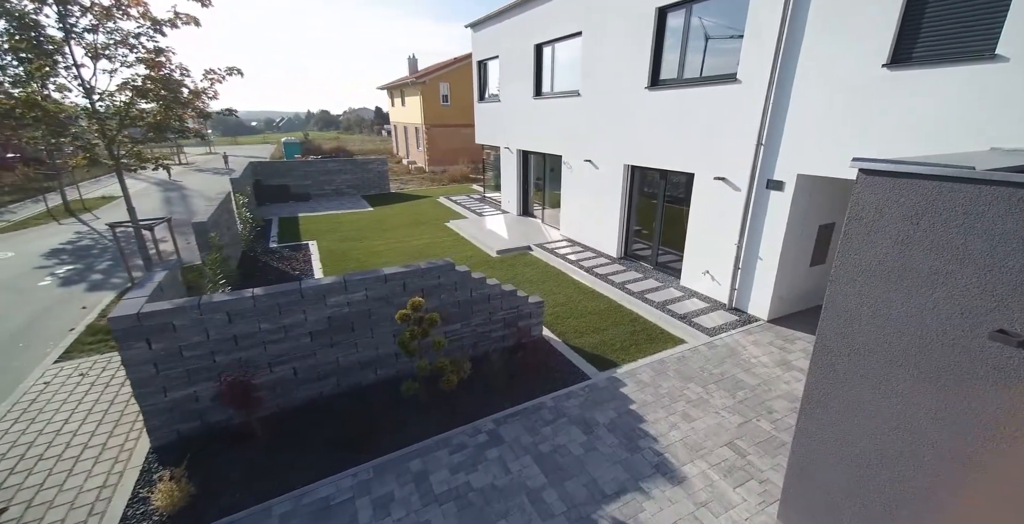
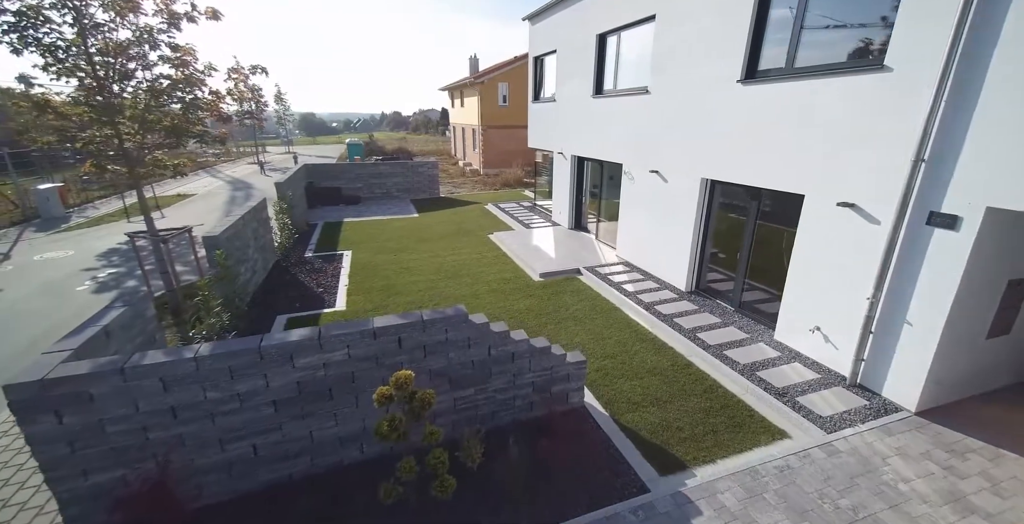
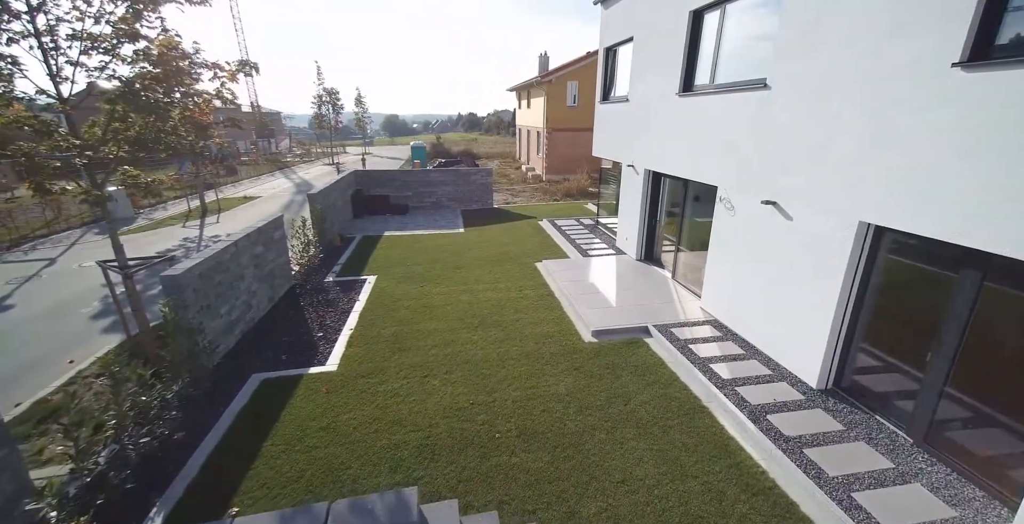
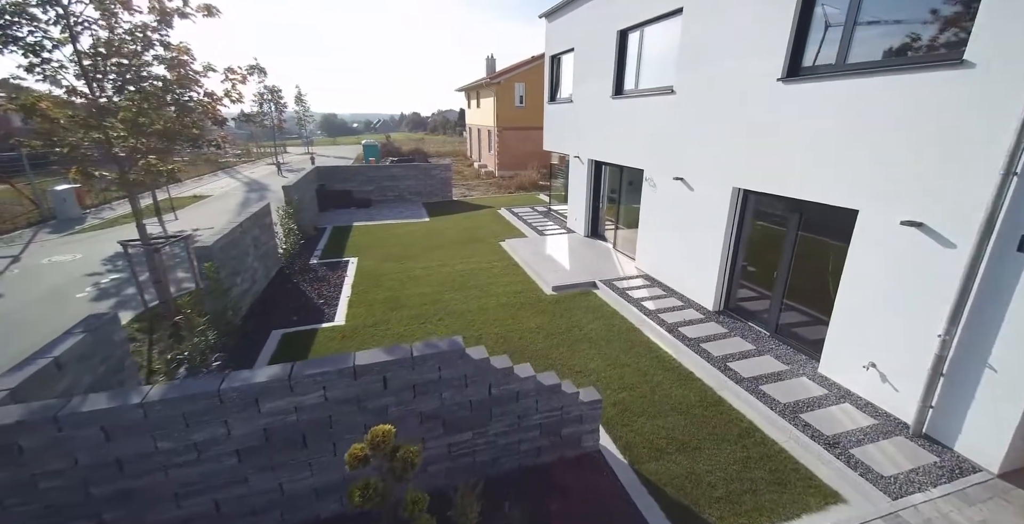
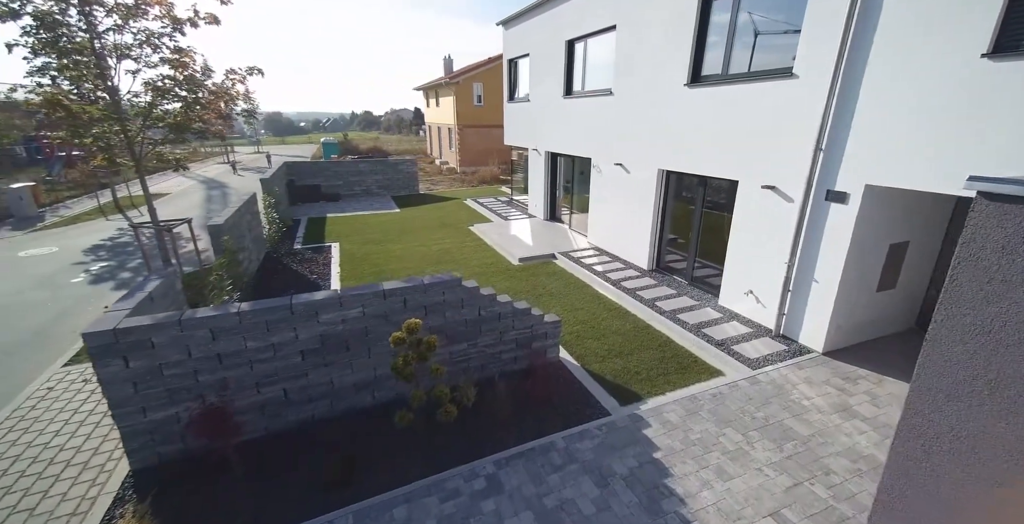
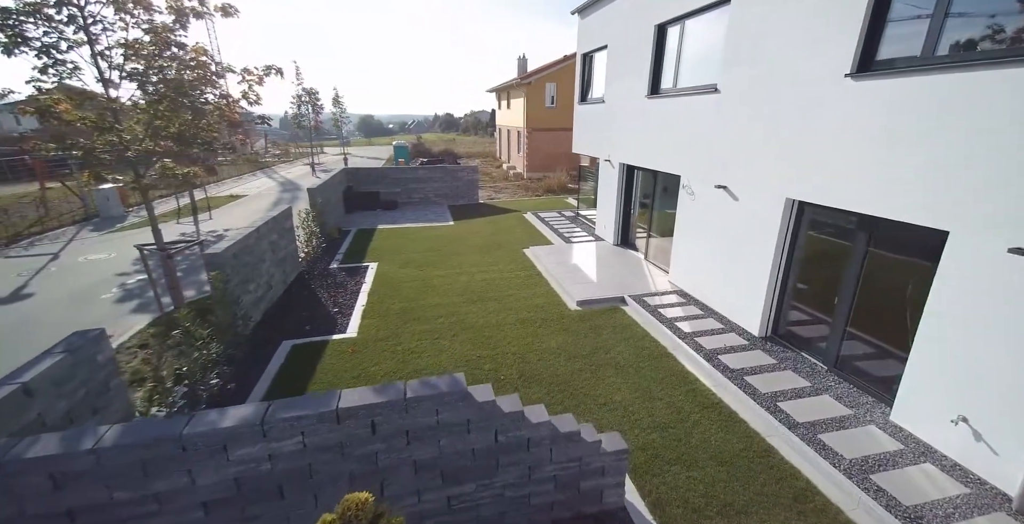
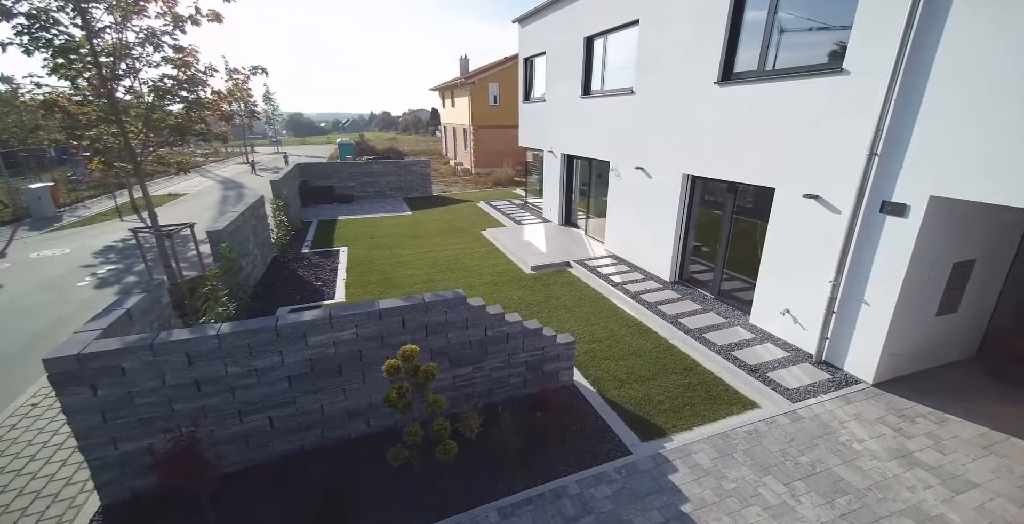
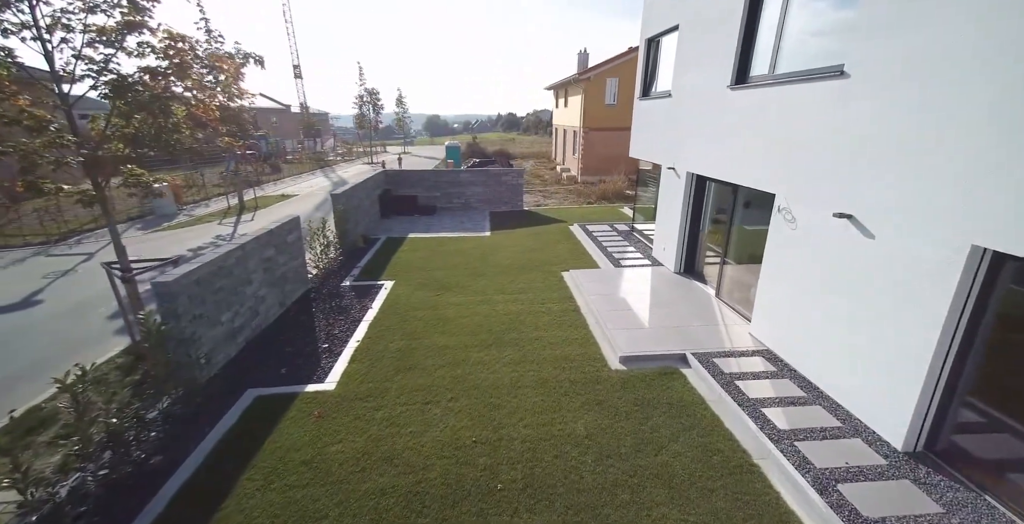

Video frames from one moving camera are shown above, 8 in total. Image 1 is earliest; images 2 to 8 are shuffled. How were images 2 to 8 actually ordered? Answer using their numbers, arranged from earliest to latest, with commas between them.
5, 7, 2, 4, 6, 3, 8
